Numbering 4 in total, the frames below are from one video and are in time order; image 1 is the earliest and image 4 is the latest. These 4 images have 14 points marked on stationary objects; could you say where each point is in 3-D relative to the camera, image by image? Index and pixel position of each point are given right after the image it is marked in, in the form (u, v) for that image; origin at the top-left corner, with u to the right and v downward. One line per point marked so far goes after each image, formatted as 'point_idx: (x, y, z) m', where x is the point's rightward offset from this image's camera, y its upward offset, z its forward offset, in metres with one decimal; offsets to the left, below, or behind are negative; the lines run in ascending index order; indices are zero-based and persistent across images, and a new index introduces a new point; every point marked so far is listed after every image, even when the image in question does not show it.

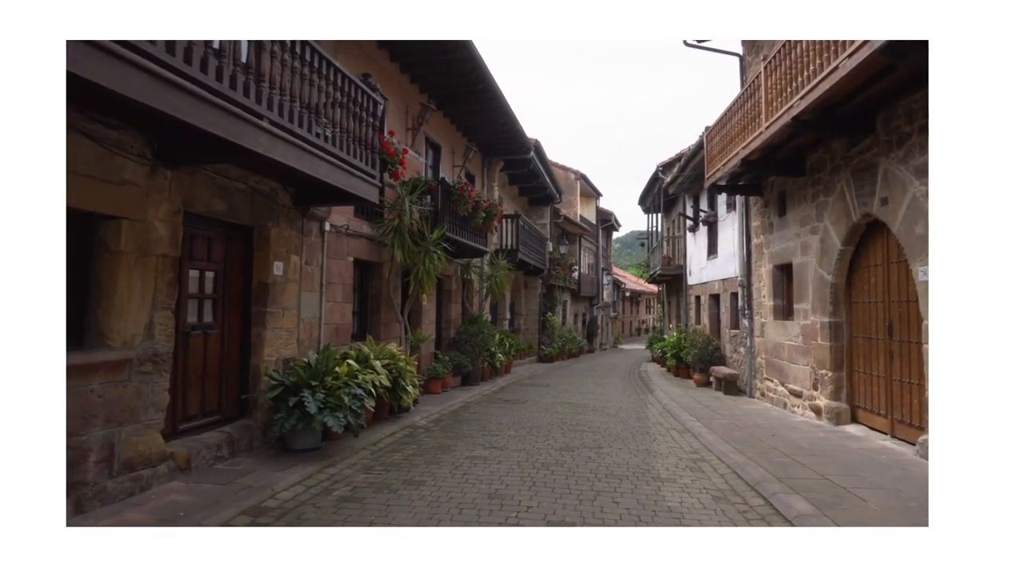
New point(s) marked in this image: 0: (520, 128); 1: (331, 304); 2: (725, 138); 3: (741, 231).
0: (+0.1, +2.2, +12.3) m
1: (-1.4, -0.1, +7.1) m
2: (+2.3, +1.6, +9.7) m
3: (+2.8, +0.7, +11.1) m
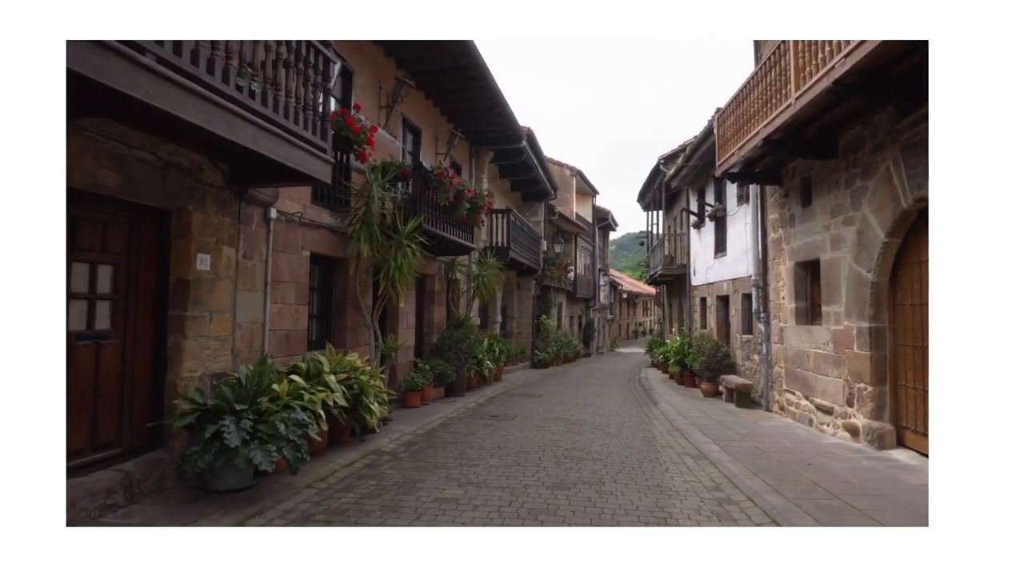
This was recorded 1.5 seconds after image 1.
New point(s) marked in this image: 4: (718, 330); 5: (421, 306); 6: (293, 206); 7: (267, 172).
0: (0.0, +2.2, +11.2) m
1: (-1.5, -0.1, +6.0) m
2: (+2.2, +1.6, +8.5) m
3: (+2.7, +0.7, +10.0) m
4: (+2.9, -0.6, +12.6) m
5: (-1.1, -0.2, +10.8) m
6: (-1.5, +0.6, +6.2) m
7: (-1.4, +0.7, +5.1) m
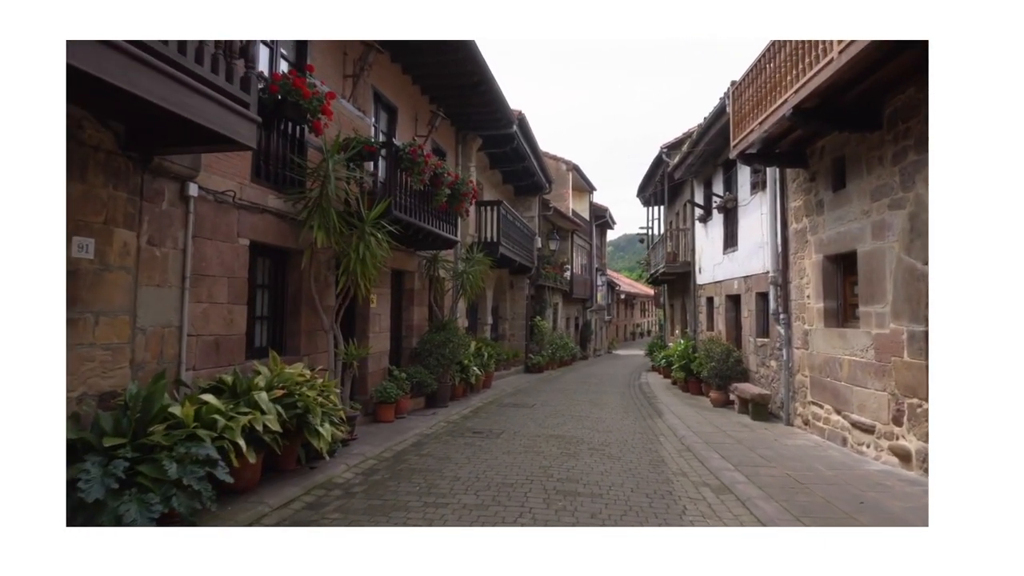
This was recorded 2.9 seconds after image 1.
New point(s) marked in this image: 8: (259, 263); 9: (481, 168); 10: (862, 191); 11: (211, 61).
0: (-0.2, +2.2, +10.1) m
1: (-1.7, -0.1, +4.8) m
2: (+2.1, +1.7, +7.4) m
3: (+2.6, +0.7, +8.8) m
4: (+2.8, -0.6, +11.5) m
5: (-1.2, -0.2, +9.6) m
6: (-1.6, +0.6, +5.1) m
7: (-1.5, +0.7, +4.0) m
8: (-1.7, +0.2, +5.9) m
9: (-0.5, +1.8, +13.6) m
10: (+2.5, +0.7, +6.4) m
11: (-1.3, +1.0, +4.0) m
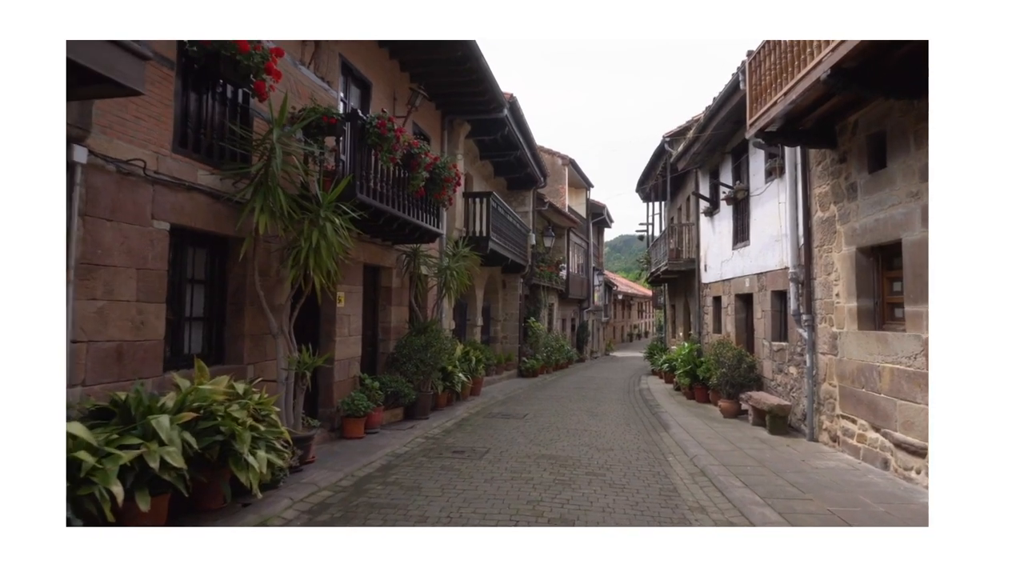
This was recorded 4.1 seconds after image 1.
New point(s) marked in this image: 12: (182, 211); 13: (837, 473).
0: (-0.3, +2.2, +9.1) m
1: (-1.7, -0.1, +3.8) m
2: (+2.0, +1.7, +6.4) m
3: (+2.5, +0.7, +7.9) m
4: (+2.7, -0.6, +10.5) m
5: (-1.3, -0.2, +8.6) m
6: (-1.7, +0.6, +4.1) m
7: (-1.6, +0.7, +3.0) m
8: (-1.8, +0.2, +4.9) m
9: (-0.6, +1.8, +12.6) m
10: (+2.4, +0.7, +5.4) m
11: (-1.4, +1.0, +3.0) m
12: (-1.7, +0.4, +4.6) m
13: (+2.1, -1.2, +5.8) m
